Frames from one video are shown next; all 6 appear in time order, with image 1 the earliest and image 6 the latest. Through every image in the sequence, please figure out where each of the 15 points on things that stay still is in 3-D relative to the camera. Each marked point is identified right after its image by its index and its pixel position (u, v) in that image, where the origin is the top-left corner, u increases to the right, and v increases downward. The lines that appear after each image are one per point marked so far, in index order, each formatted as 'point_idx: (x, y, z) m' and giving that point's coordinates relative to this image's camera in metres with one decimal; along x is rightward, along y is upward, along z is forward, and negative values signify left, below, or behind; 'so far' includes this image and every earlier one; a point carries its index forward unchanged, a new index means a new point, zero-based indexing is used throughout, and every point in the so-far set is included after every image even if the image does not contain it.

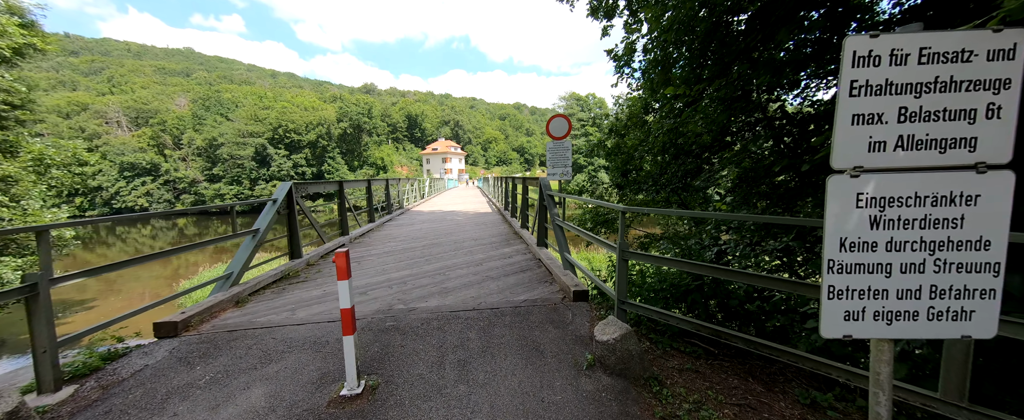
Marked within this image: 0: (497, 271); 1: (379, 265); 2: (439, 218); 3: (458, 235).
0: (-0.2, -0.6, +3.4) m
1: (-1.5, -0.7, +3.8) m
2: (-1.8, -0.2, +8.3) m
3: (-0.9, -0.5, +5.6) m
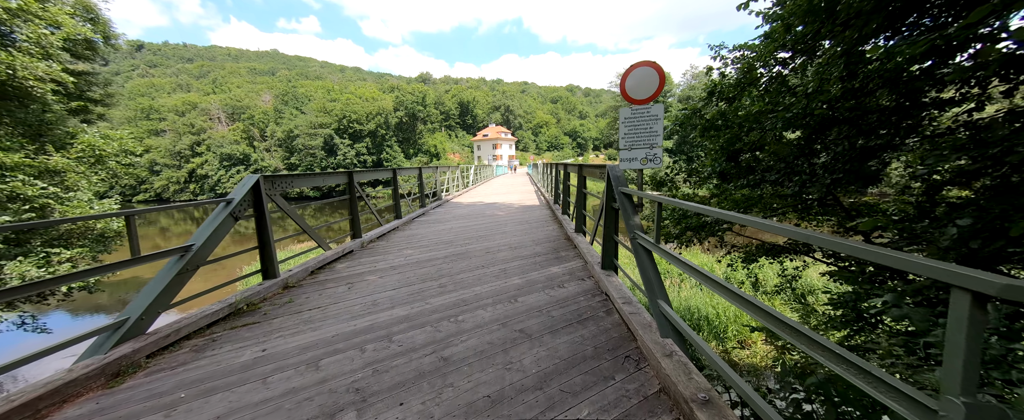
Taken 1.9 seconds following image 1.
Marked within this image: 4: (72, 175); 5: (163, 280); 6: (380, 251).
0: (+0.2, -0.7, +2.1) m
1: (-1.1, -0.7, +2.7) m
2: (-0.7, -0.1, +7.1) m
3: (-0.2, -0.4, +4.4) m
4: (-9.3, +0.8, +7.2) m
5: (-2.2, -0.4, +2.1) m
6: (-1.6, -0.5, +4.1) m
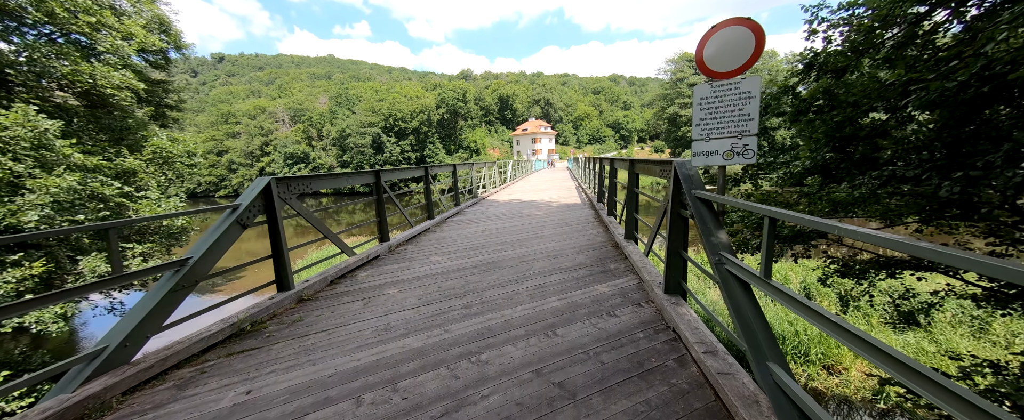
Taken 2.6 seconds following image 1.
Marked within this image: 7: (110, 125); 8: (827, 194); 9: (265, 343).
0: (+0.3, -0.8, +1.6) m
1: (-0.9, -0.7, +2.4) m
2: (0.0, 0.0, +6.7) m
3: (+0.2, -0.4, +3.9) m
4: (-8.5, +0.8, +7.7) m
5: (-2.0, -0.5, +1.8) m
6: (-1.2, -0.5, +3.7) m
7: (-9.4, +2.0, +8.0) m
8: (+2.6, +0.1, +2.8) m
9: (-1.5, -0.8, +2.0) m
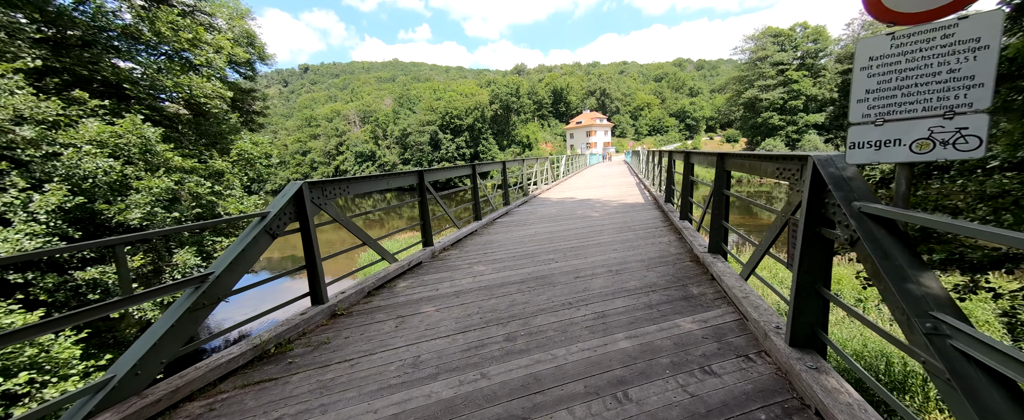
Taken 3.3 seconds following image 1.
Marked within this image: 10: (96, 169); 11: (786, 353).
0: (+0.5, -0.8, +1.1) m
1: (-0.6, -0.8, +2.0) m
2: (+1.0, 0.0, +6.1) m
3: (+0.8, -0.5, +3.4) m
4: (-7.2, +0.9, +8.5) m
5: (-1.7, -0.5, +1.7) m
6: (-0.6, -0.6, +3.4) m
7: (-8.1, +2.1, +8.9) m
8: (+2.9, +0.1, +1.8) m
9: (-1.2, -0.9, +1.8) m
10: (-6.1, +0.6, +4.9) m
11: (+1.2, -0.7, +1.5) m
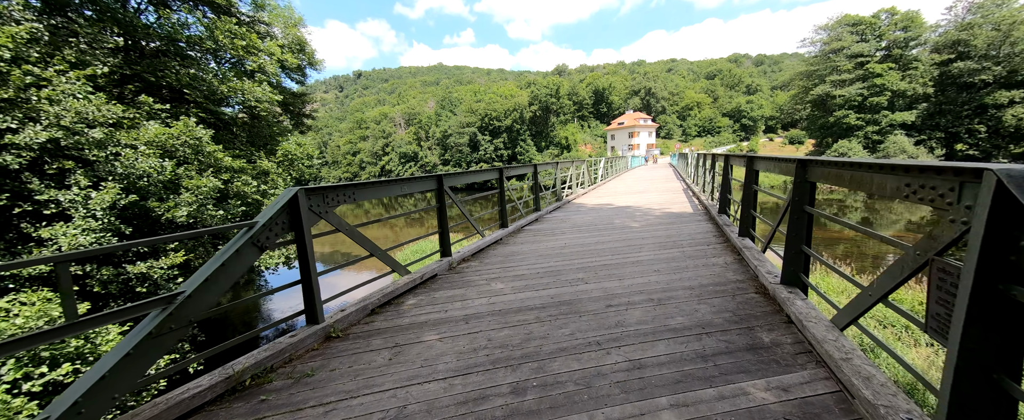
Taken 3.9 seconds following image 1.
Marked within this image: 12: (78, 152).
0: (+0.5, -0.9, +0.6) m
1: (-0.5, -0.9, +1.7) m
2: (+1.6, -0.2, +5.6) m
3: (+1.0, -0.6, +2.9) m
4: (-6.3, +0.9, +8.9) m
5: (-1.7, -0.6, +1.5) m
6: (-0.4, -0.6, +3.1) m
7: (-7.1, +2.2, +9.3) m
8: (+3.0, -0.1, +1.1) m
9: (-1.2, -0.9, +1.5) m
10: (-5.6, +0.6, +5.2) m
11: (+1.2, -0.8, +1.0) m
12: (-6.1, +0.8, +4.7) m
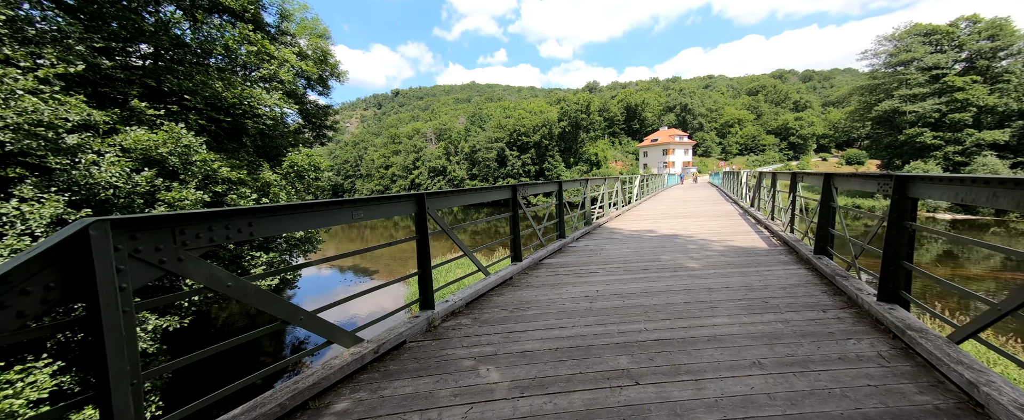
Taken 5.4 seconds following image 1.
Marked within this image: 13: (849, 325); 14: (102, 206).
0: (+0.3, -1.1, -0.6) m
1: (-0.6, -1.0, +0.6) m
2: (+1.8, -0.6, +4.3) m
3: (+1.0, -0.9, +1.6) m
4: (-5.8, +0.5, +8.3) m
5: (-1.8, -0.7, +0.4) m
6: (-0.4, -0.9, +2.0) m
7: (-6.5, +1.8, +8.9) m
8: (+2.8, -0.3, -0.3) m
9: (-1.3, -1.1, +0.5) m
10: (-5.4, +0.4, +4.6) m
11: (+1.1, -0.9, -0.3) m
12: (-5.9, +0.7, +4.2) m
13: (+2.3, -0.7, +2.2) m
14: (-5.6, +0.1, +4.7) m
